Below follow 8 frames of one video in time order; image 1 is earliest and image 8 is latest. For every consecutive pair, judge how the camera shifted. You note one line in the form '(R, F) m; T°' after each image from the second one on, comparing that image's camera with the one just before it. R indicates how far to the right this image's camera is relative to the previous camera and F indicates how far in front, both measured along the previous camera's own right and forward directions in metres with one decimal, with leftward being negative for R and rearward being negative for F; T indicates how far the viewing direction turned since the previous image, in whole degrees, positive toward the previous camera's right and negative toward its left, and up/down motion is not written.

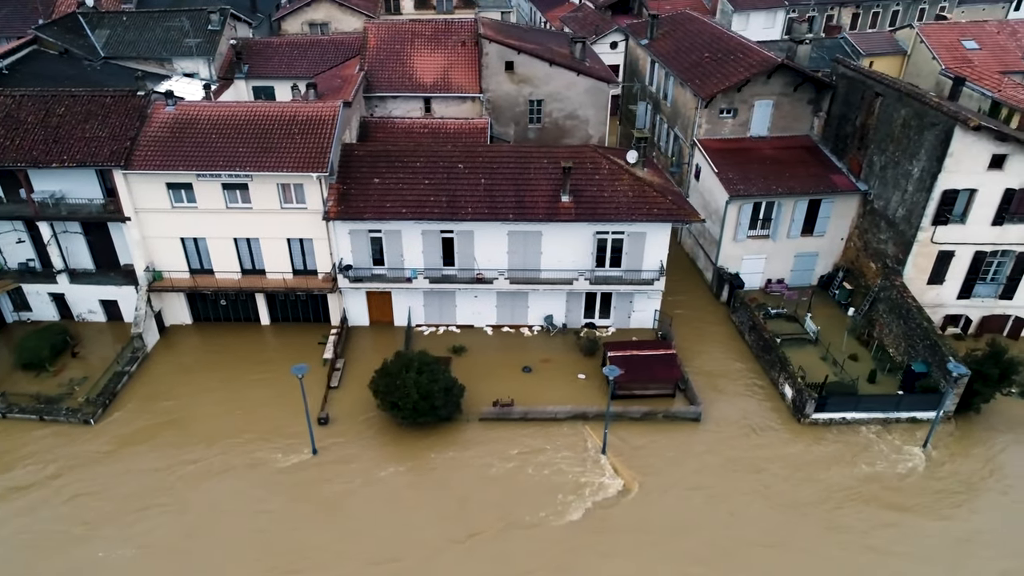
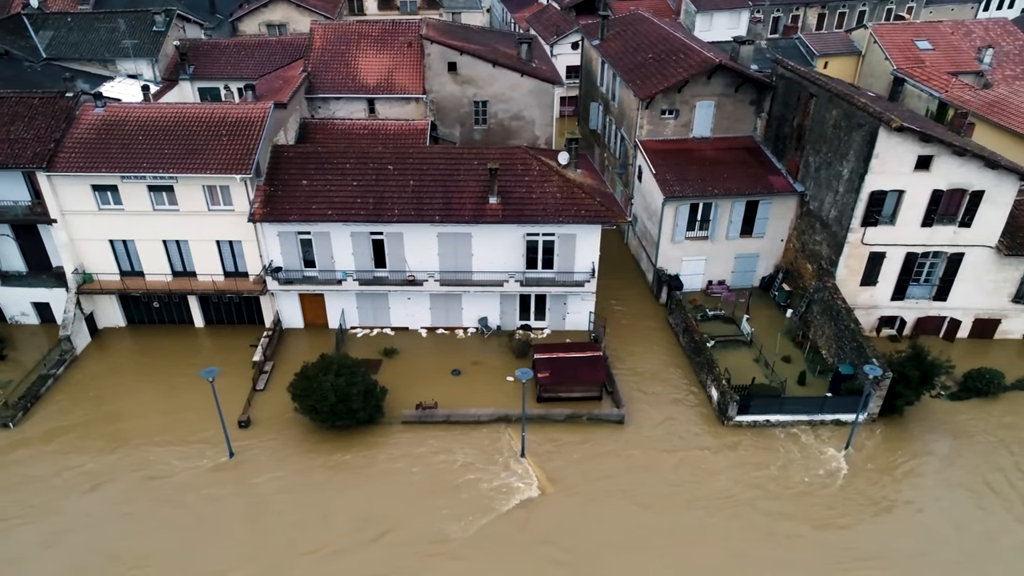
(+2.7, +0.1) m; 0°
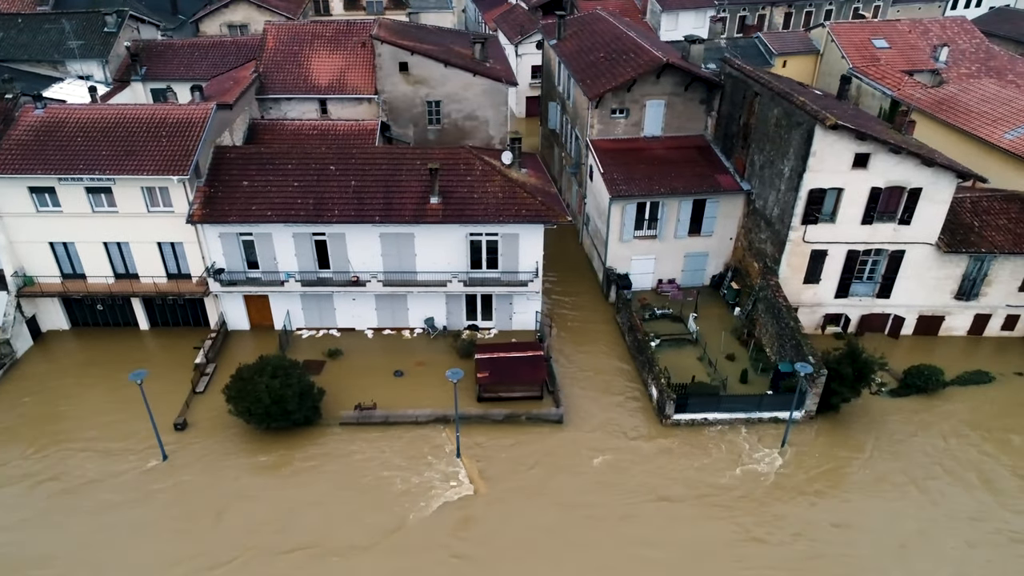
(+2.0, 0.0) m; 0°
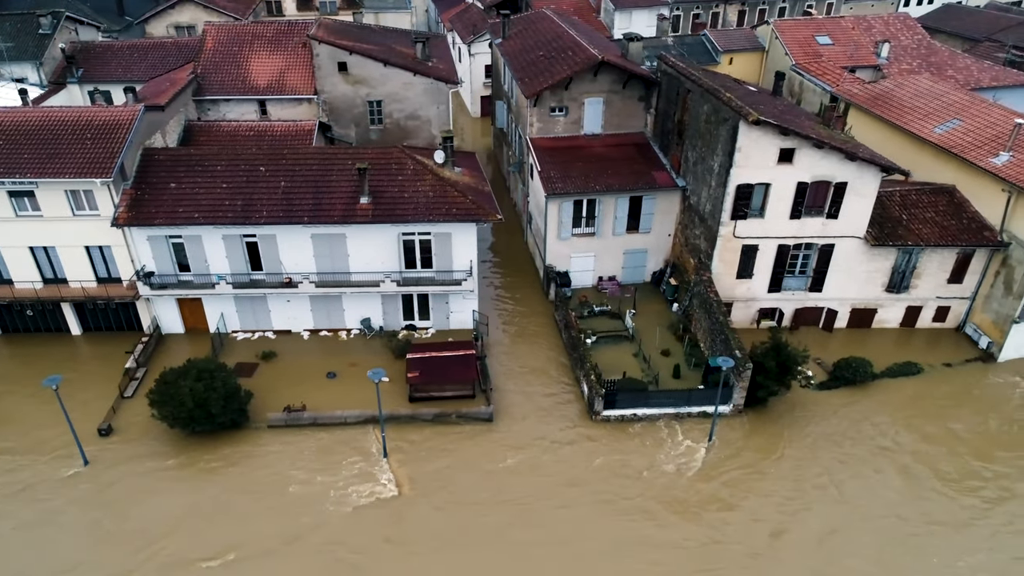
(+1.9, 0.0) m; +1°
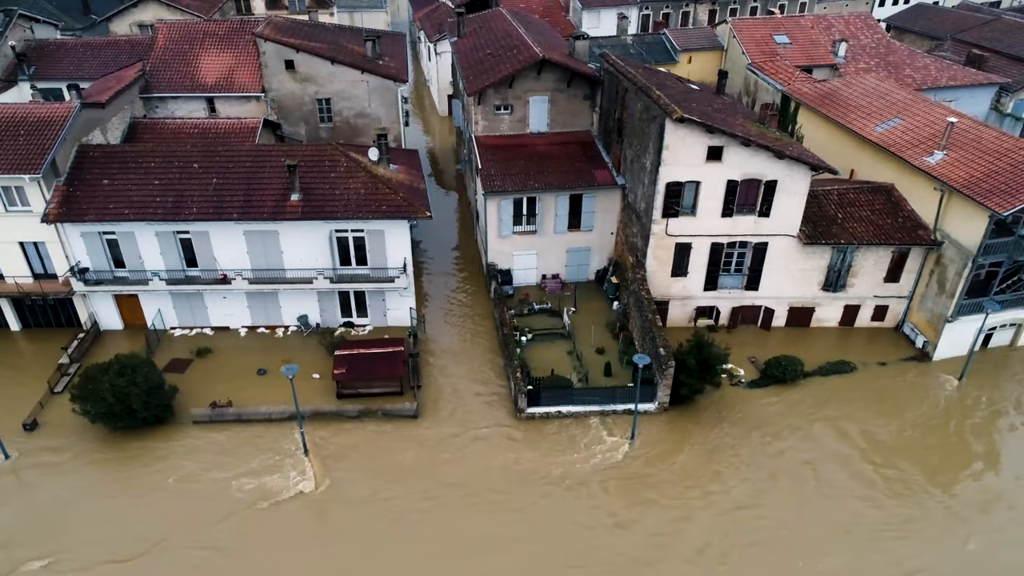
(+2.7, 0.0) m; 0°
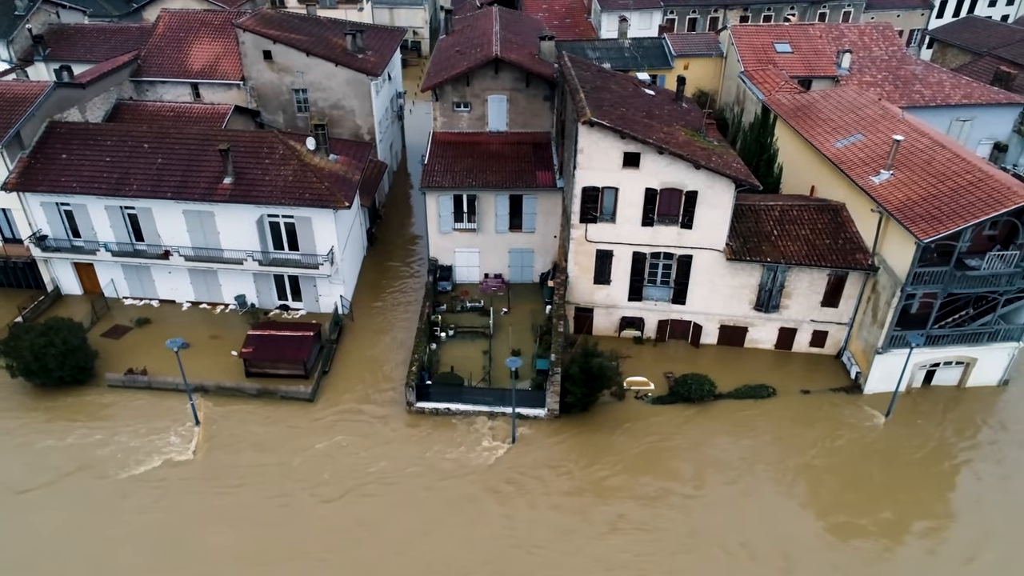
(+6.5, +0.4) m; -7°
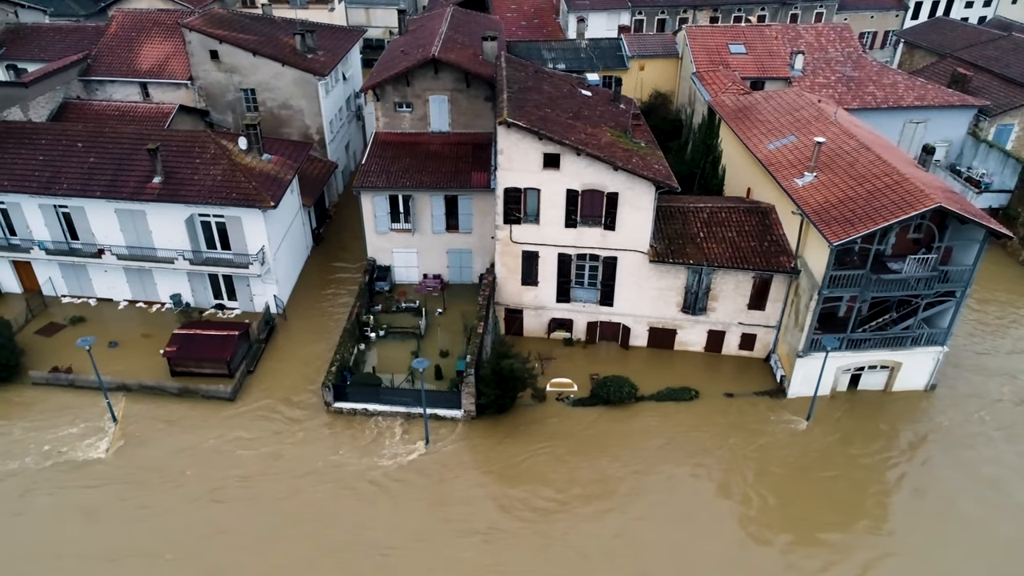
(+3.1, +0.1) m; -1°
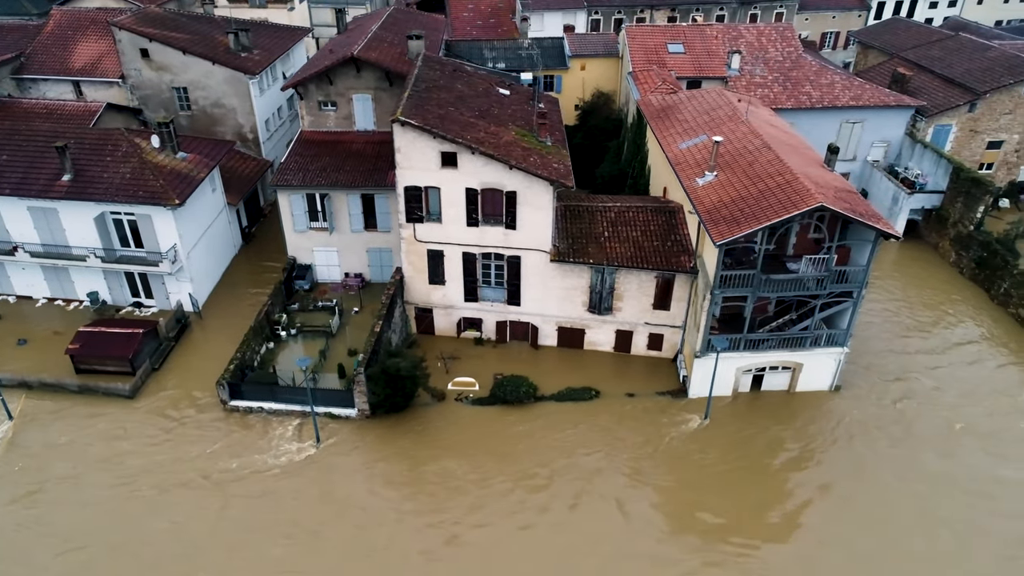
(+3.8, +0.1) m; 0°
